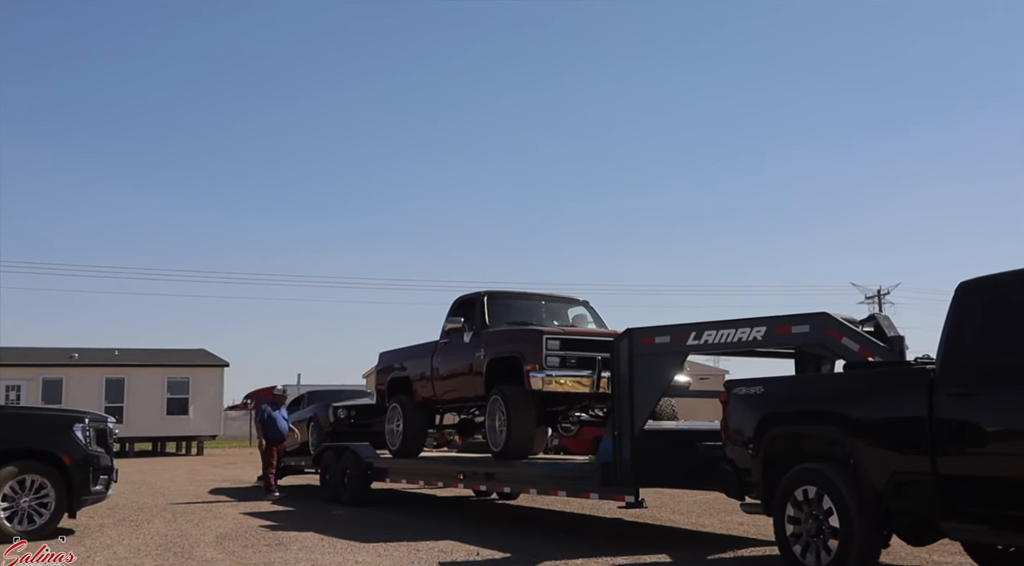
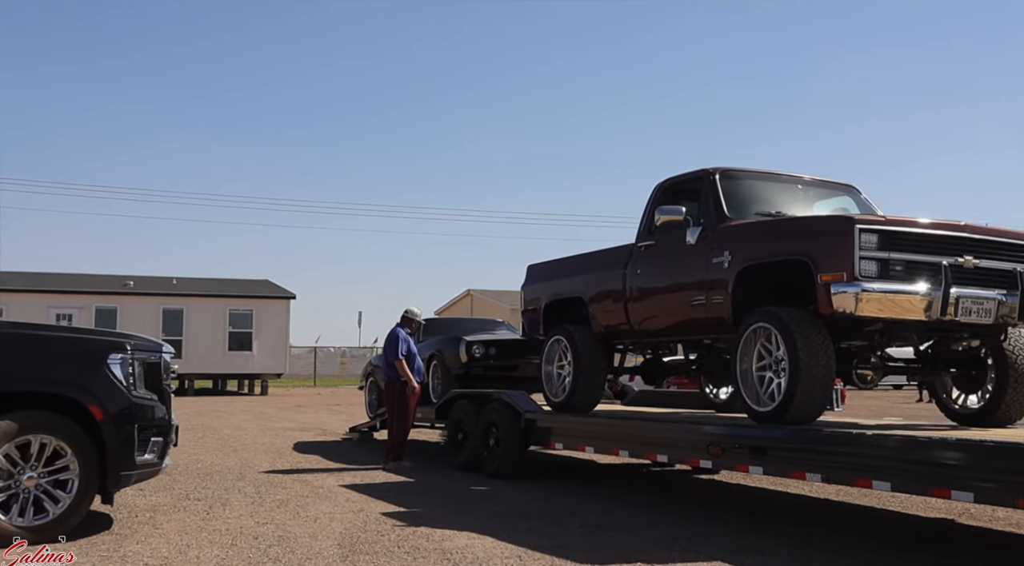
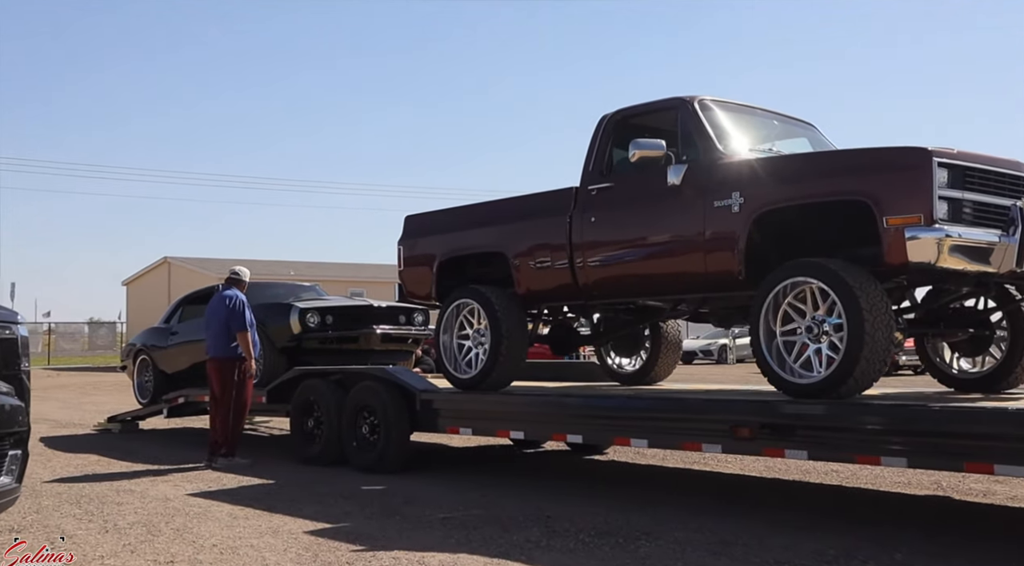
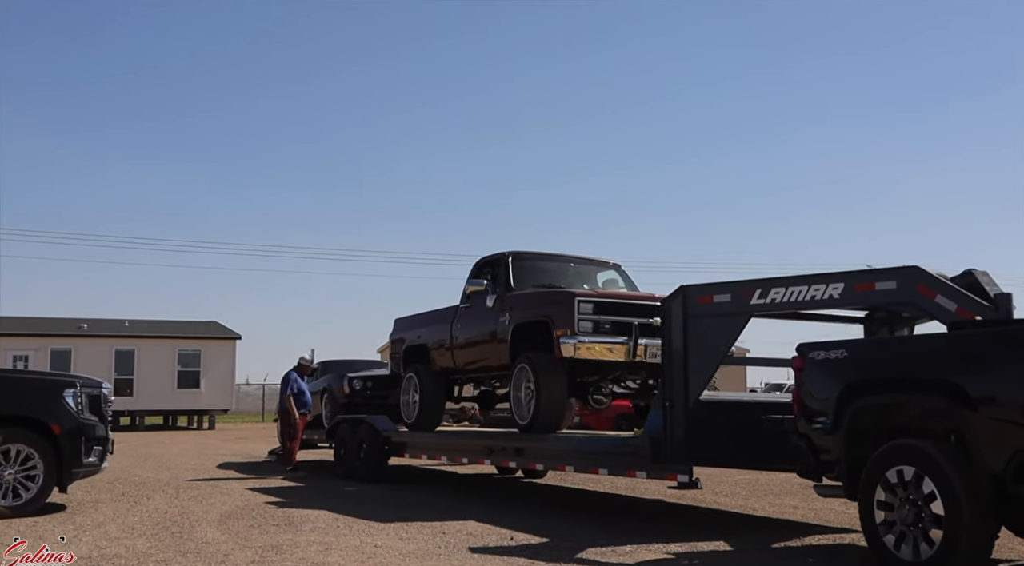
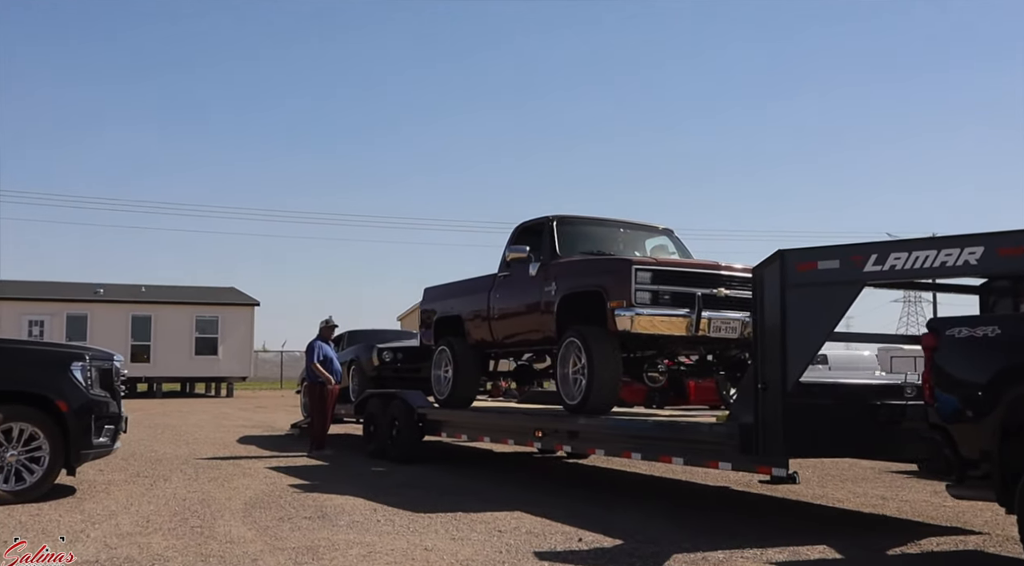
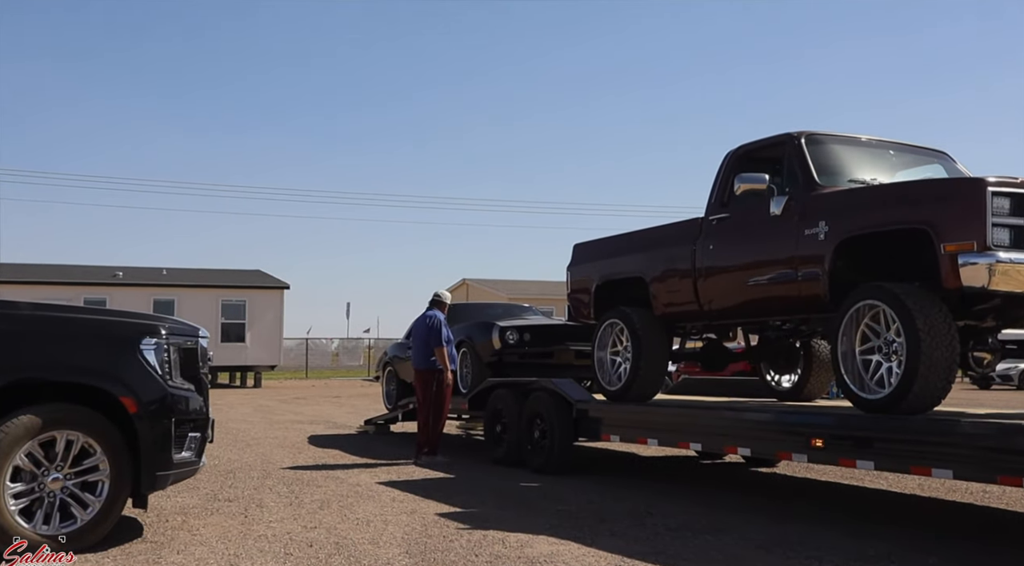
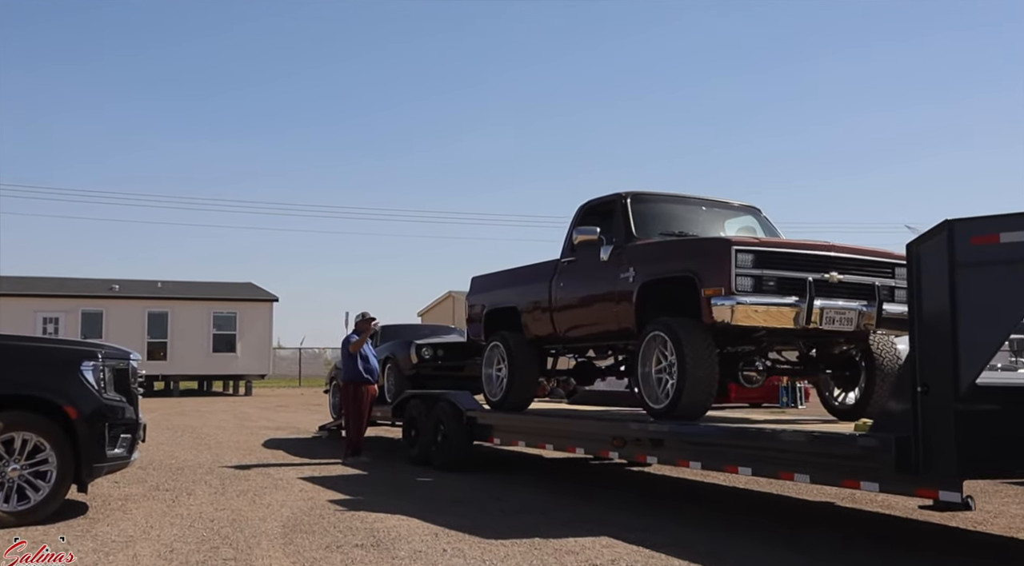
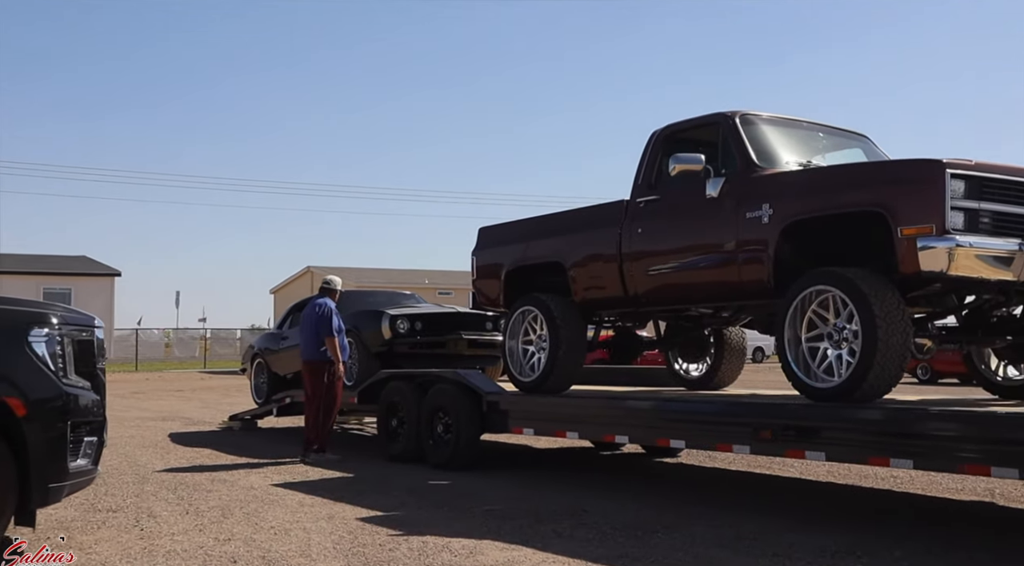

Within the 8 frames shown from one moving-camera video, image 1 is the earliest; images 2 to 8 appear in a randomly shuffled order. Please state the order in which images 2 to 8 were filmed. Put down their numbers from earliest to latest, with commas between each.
4, 5, 7, 2, 6, 8, 3
